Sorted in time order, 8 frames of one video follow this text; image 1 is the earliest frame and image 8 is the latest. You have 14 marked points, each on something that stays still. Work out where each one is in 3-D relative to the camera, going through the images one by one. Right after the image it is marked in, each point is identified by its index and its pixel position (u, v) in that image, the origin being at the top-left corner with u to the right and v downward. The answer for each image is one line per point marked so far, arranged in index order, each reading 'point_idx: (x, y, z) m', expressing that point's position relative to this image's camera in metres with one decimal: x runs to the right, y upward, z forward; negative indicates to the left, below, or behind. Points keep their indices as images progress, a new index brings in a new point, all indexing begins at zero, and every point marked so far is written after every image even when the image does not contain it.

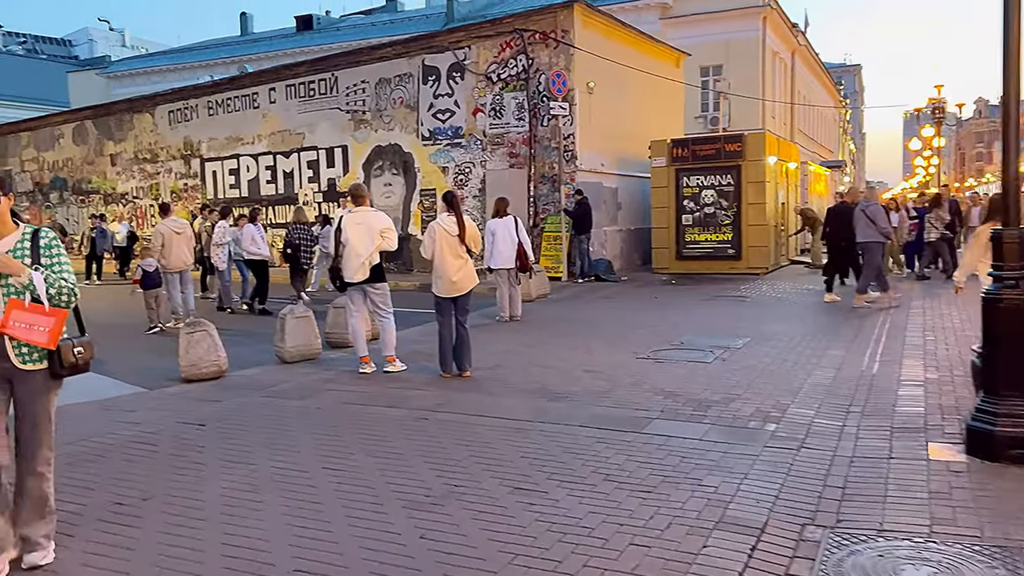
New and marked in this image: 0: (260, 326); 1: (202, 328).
0: (-3.6, -0.6, +11.6) m
1: (-3.1, -0.4, +8.2) m
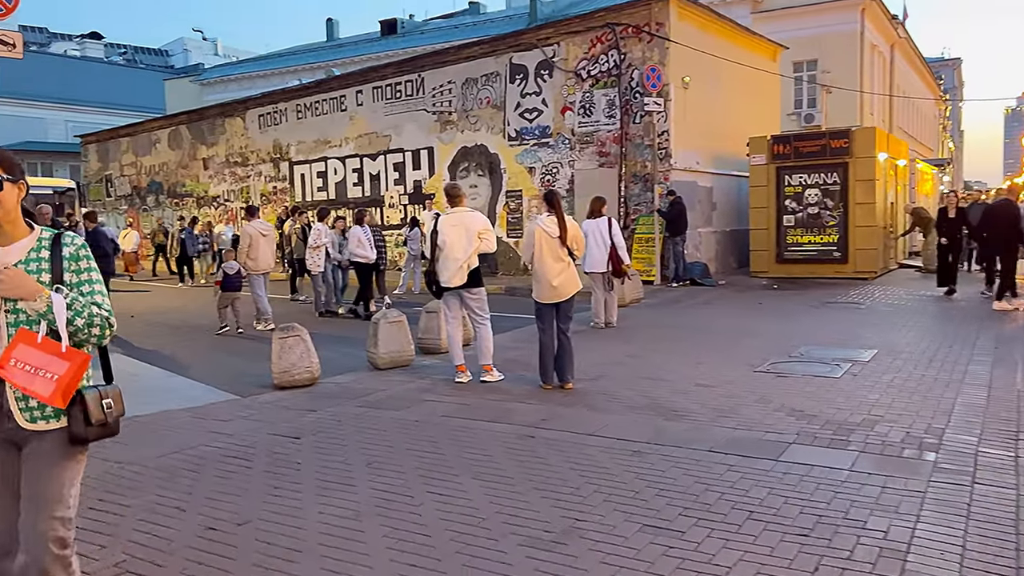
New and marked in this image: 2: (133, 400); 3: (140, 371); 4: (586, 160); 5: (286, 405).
0: (-2.2, -0.6, +11.3) m
1: (-2.1, -0.4, +7.9) m
2: (-3.4, -1.0, +7.4) m
3: (-3.9, -0.9, +8.7) m
4: (+1.7, +2.9, +18.4) m
5: (-2.0, -1.0, +7.1) m
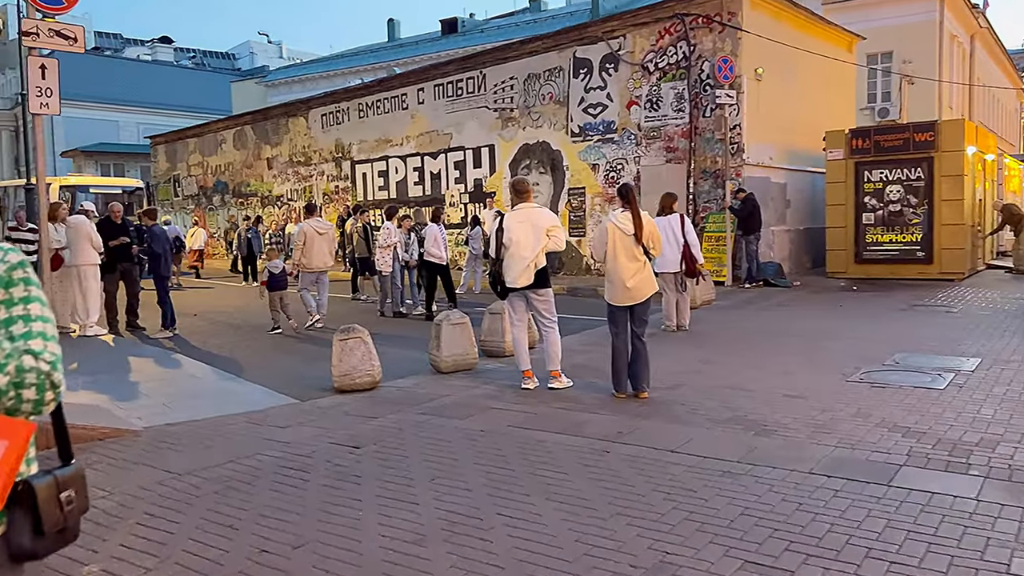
0: (-1.4, -0.6, +11.0) m
1: (-1.4, -0.4, +7.6) m
2: (-2.8, -1.0, +7.1) m
3: (-3.2, -0.9, +8.5) m
4: (+3.1, +2.9, +17.8) m
5: (-1.4, -1.0, +6.7) m
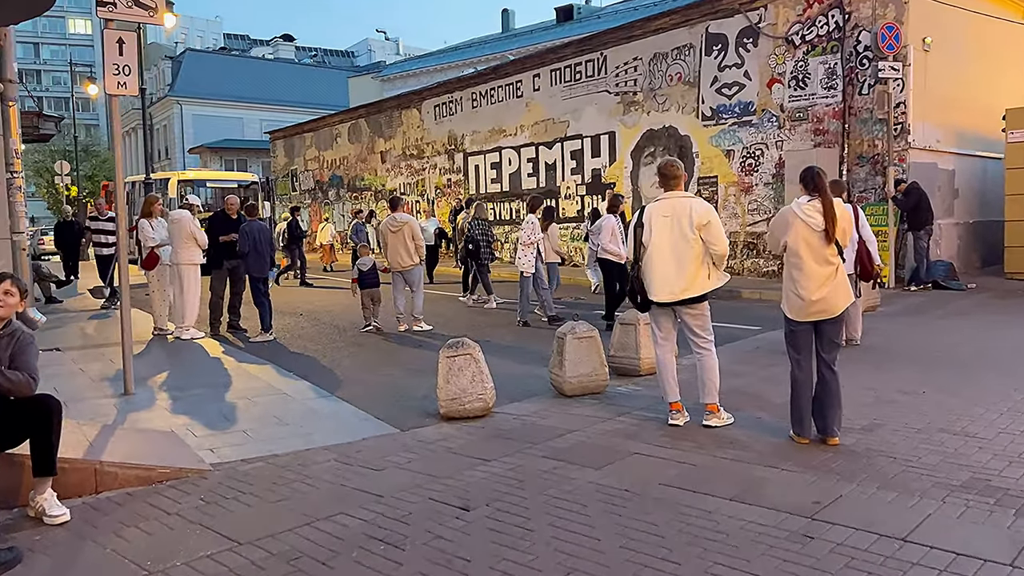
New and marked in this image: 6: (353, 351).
0: (+0.2, -0.6, +9.7) m
1: (-0.4, -0.5, +6.3) m
2: (-1.8, -1.0, +6.1) m
3: (-2.0, -0.9, +7.5) m
4: (+5.5, +2.9, +15.8) m
5: (-0.4, -1.1, +5.5) m
6: (-1.9, -0.8, +9.7) m
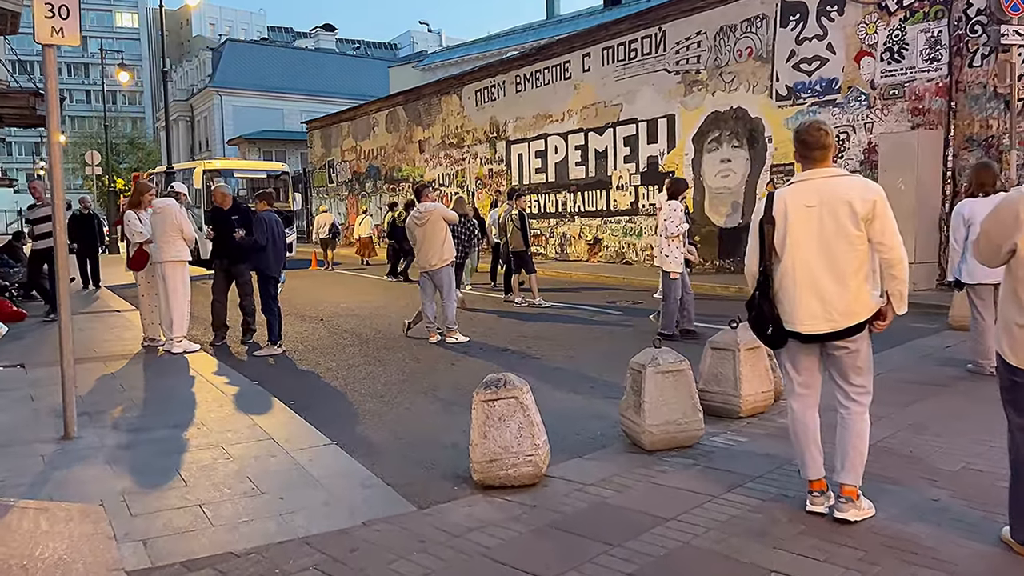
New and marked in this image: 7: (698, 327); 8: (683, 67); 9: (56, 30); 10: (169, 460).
0: (+0.7, -0.7, +7.9) m
1: (0.0, -0.6, +4.5) m
2: (-1.4, -1.1, +4.4) m
3: (-1.6, -1.0, +5.8) m
4: (+6.4, +2.8, +13.6) m
5: (-0.1, -1.2, +3.7) m
6: (-1.4, -0.8, +8.0) m
7: (+2.3, -0.5, +10.4) m
8: (+3.7, +4.8, +17.6) m
9: (-2.9, +1.6, +5.2) m
10: (-2.1, -1.1, +5.0) m
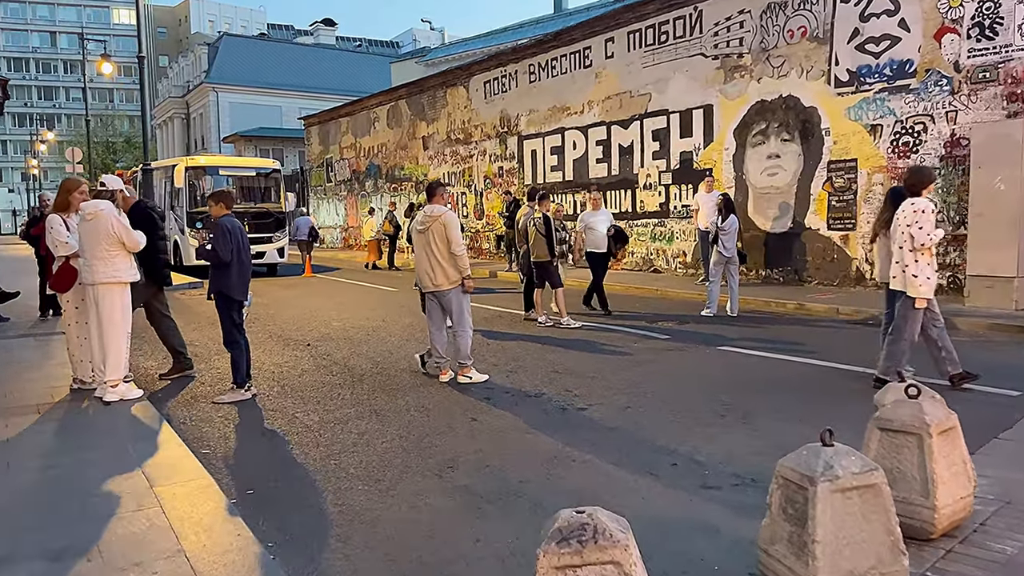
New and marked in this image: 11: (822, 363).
0: (+1.0, -0.9, +5.9) m
1: (+0.3, -0.8, +2.5) m
2: (-1.1, -1.4, +2.3) m
3: (-1.3, -1.2, +3.8) m
4: (+6.7, +2.5, +11.6) m
5: (+0.2, -1.4, +1.7) m
6: (-1.1, -1.0, +6.0) m
7: (+2.7, -0.7, +8.3) m
8: (+4.0, +4.5, +15.6) m
9: (-2.6, +1.4, +3.2) m
10: (-1.8, -1.3, +3.0) m
11: (+3.1, -0.7, +8.1) m
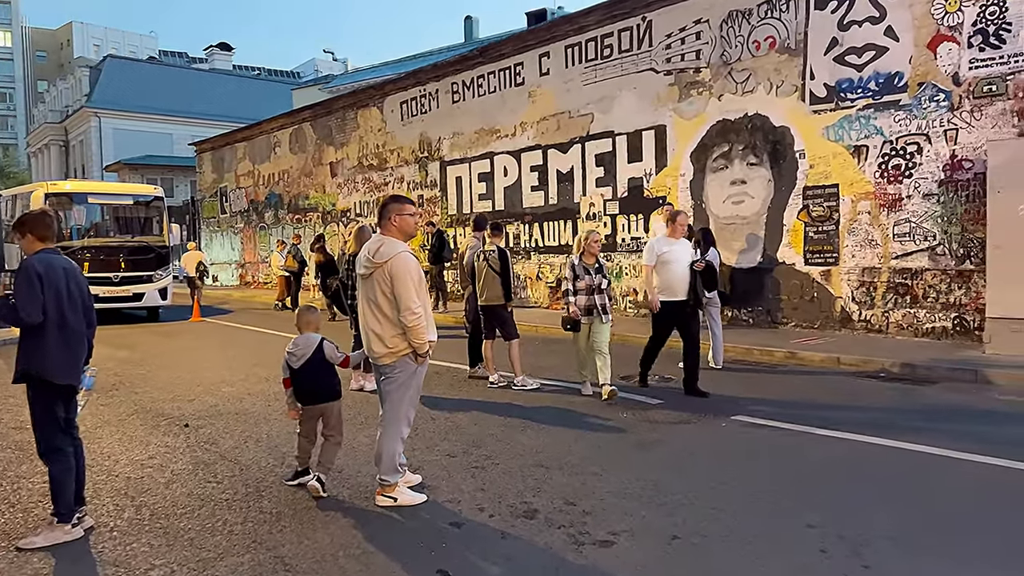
0: (+1.0, -1.3, +3.7) m
1: (+0.7, -1.0, +0.3) m
2: (-0.7, -1.6, -0.1) m
3: (-1.0, -1.5, +1.3) m
4: (+5.9, +2.0, +10.2) m
5: (+0.7, -1.6, -0.6) m
6: (-1.1, -1.4, +3.5) m
7: (+2.4, -1.2, +6.3) m
8: (+2.8, +3.8, +13.9) m
9: (-2.3, +1.2, +0.7) m
10: (-1.4, -1.5, +0.5) m
11: (+2.8, -1.2, +6.2) m
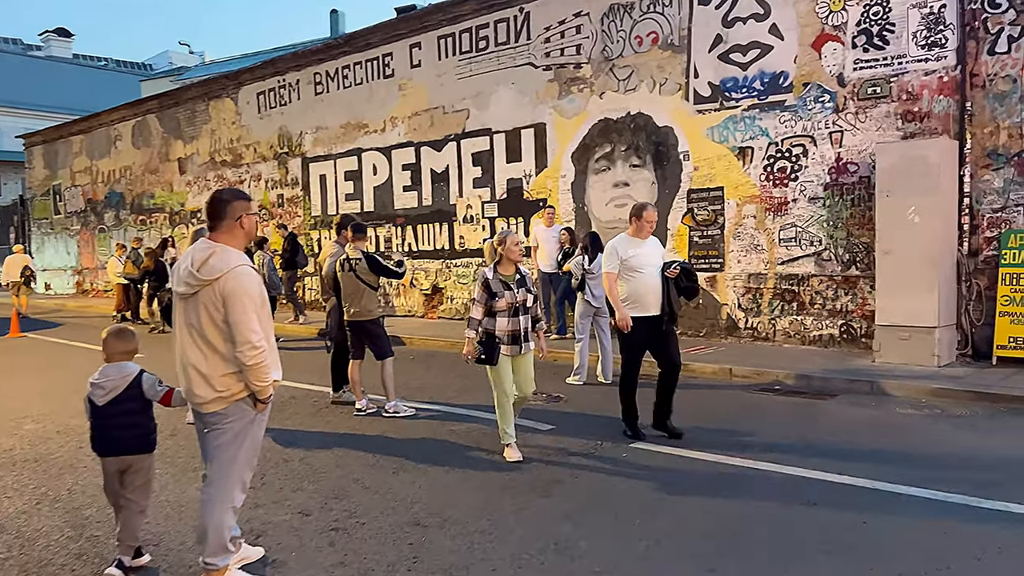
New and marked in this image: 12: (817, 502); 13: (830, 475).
0: (+0.6, -1.4, +2.8) m
1: (+0.8, -1.1, -0.7) m
2: (-0.5, -1.7, -1.2) m
3: (-1.1, -1.6, +0.1) m
4: (+4.4, +1.9, +10.0) m
5: (+0.9, -1.7, -1.5) m
6: (-1.5, -1.5, +2.3) m
7: (+1.5, -1.2, +5.6) m
8: (+0.7, +3.7, +13.1) m
9: (-2.2, +1.1, -0.7) m
10: (-1.3, -1.6, -0.8) m
11: (+2.0, -1.2, +5.5) m
12: (+1.9, -1.3, +5.0) m
13: (+2.1, -1.2, +5.5) m
